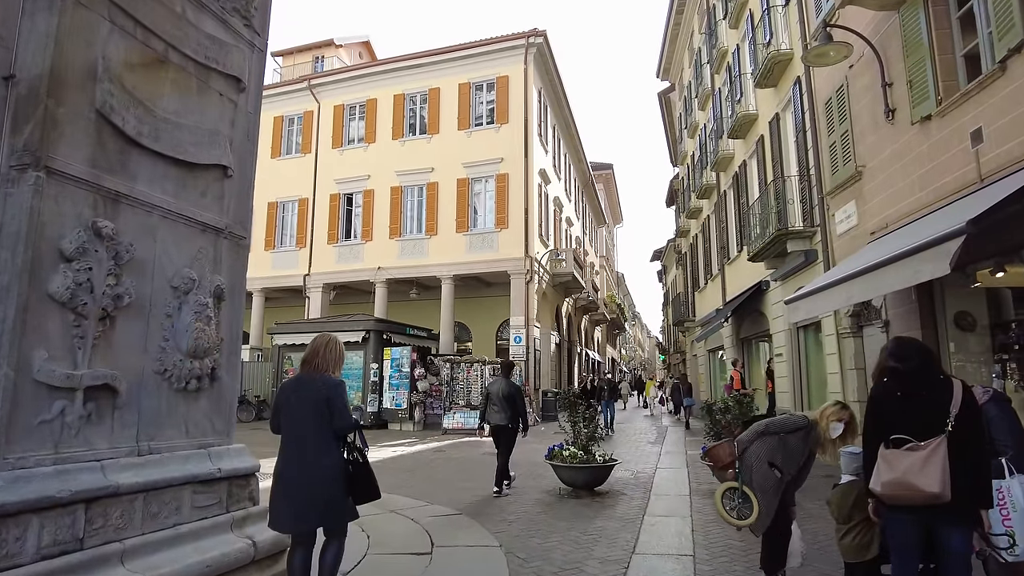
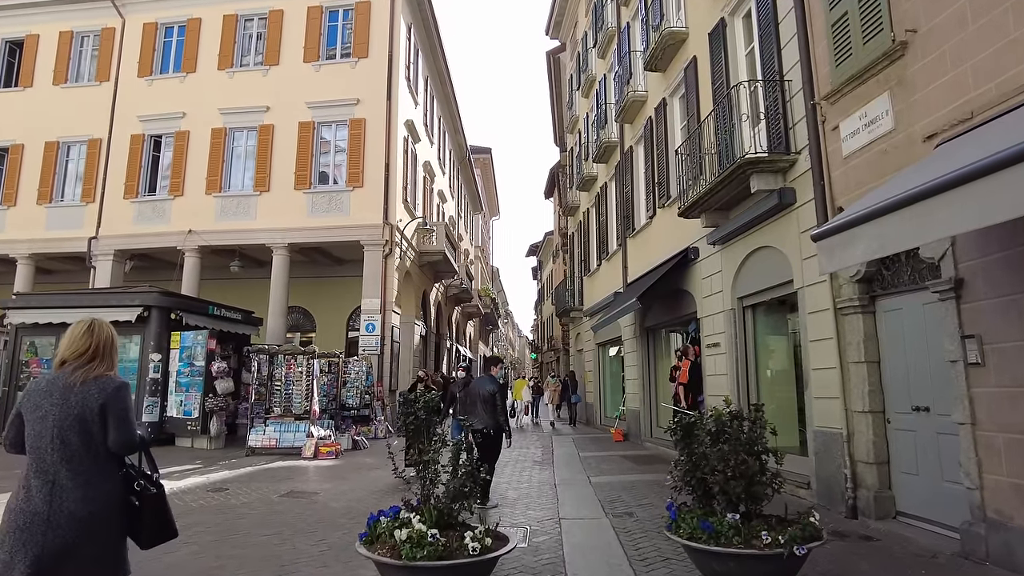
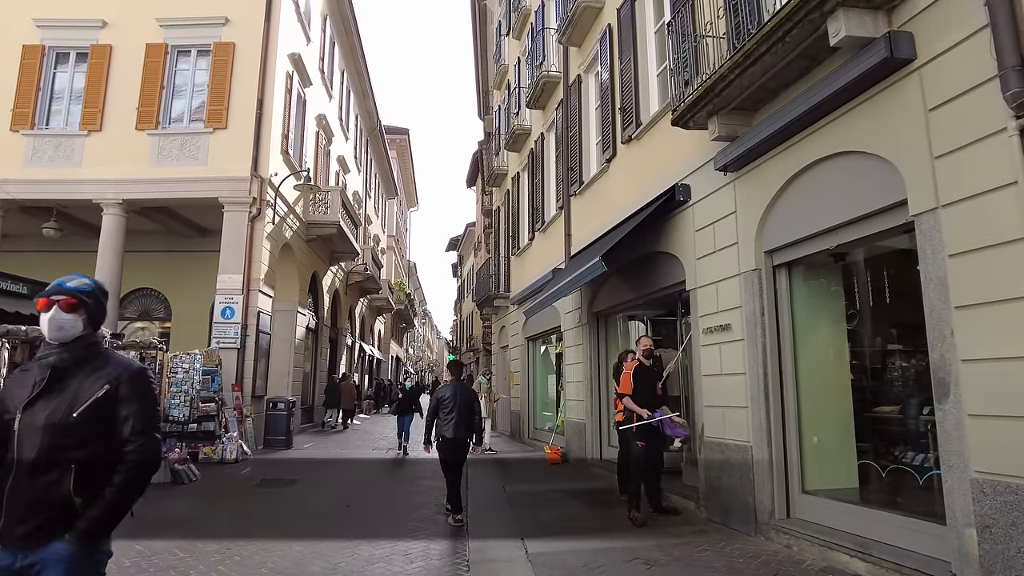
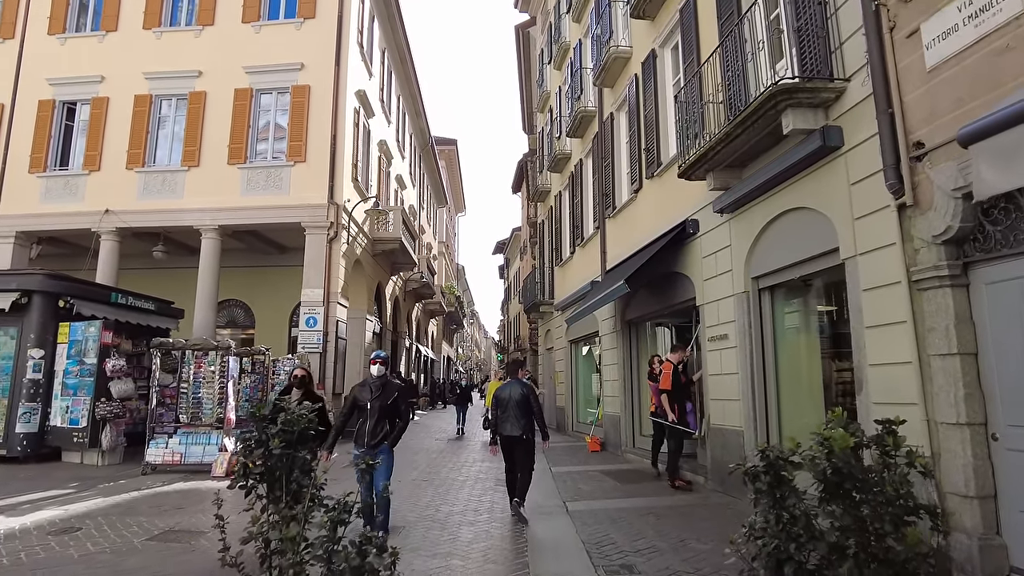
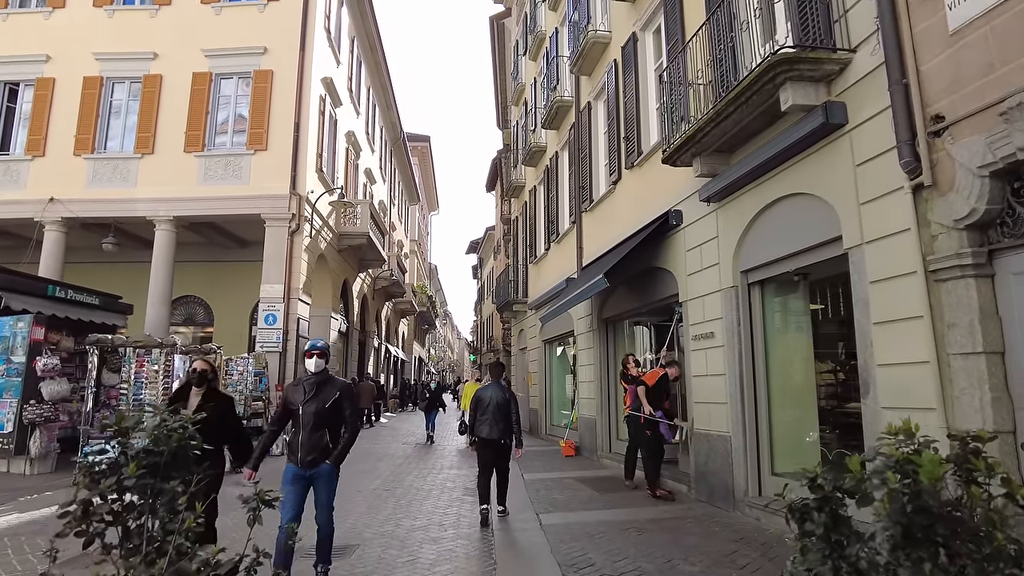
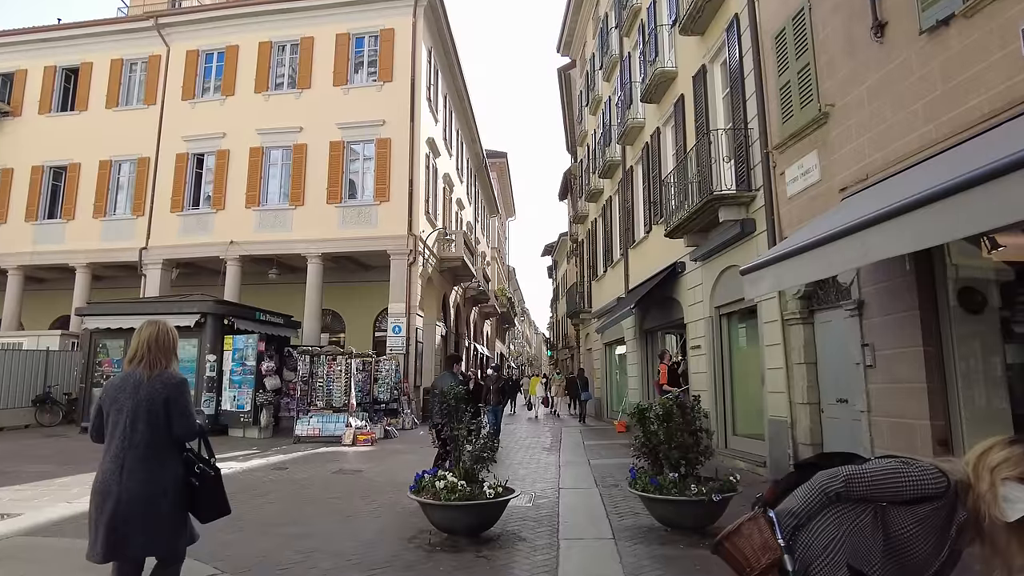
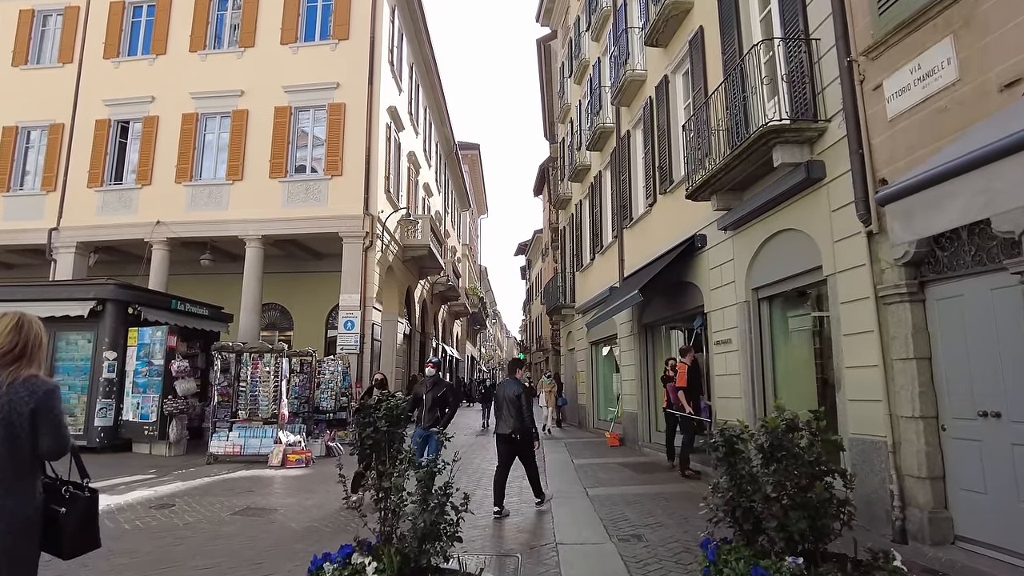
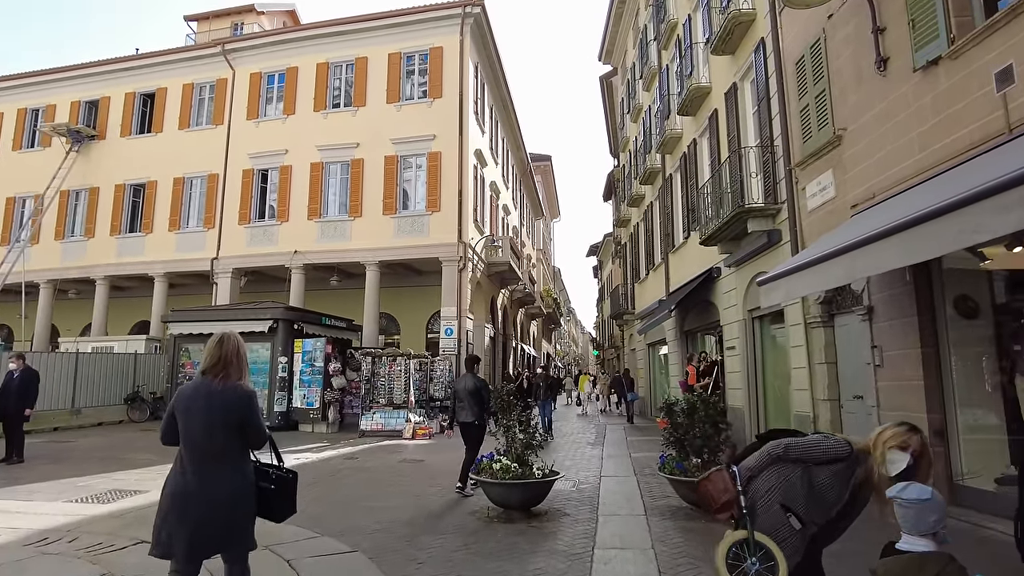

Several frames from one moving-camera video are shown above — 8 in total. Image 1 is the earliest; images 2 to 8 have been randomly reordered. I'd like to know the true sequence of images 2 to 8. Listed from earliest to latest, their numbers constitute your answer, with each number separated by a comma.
8, 6, 2, 7, 4, 5, 3
